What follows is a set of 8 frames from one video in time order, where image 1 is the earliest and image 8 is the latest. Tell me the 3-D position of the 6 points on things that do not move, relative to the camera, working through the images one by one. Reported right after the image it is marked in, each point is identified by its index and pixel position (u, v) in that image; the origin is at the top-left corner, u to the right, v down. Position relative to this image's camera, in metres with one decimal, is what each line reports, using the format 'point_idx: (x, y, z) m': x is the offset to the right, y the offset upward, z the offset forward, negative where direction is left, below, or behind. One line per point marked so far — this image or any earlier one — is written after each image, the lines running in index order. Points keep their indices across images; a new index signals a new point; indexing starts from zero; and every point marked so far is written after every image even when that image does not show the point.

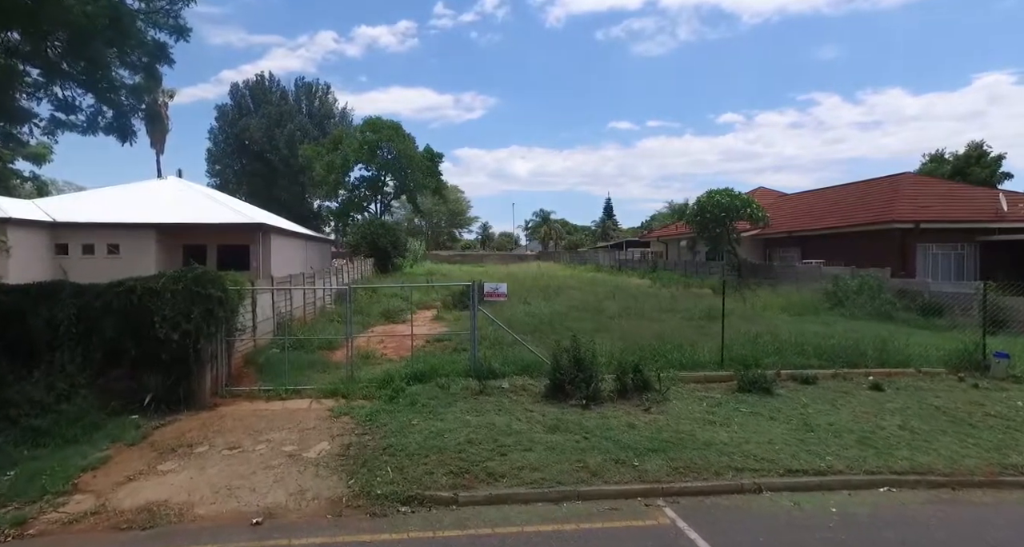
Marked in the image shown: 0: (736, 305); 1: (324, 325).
0: (+6.8, -1.0, +16.6) m
1: (-4.6, -1.3, +13.5) m
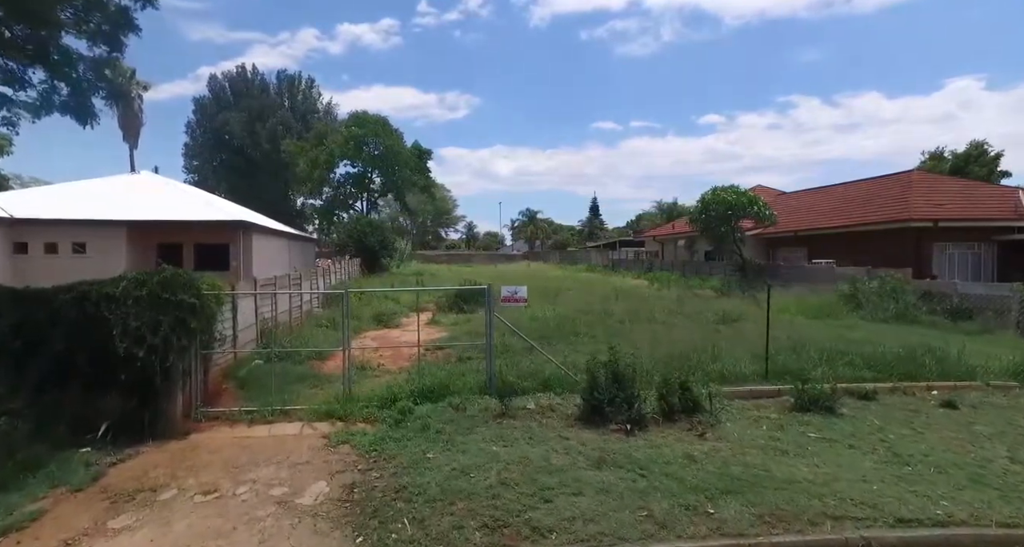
0: (+6.8, -1.0, +15.7) m
1: (-4.5, -1.3, +12.4) m
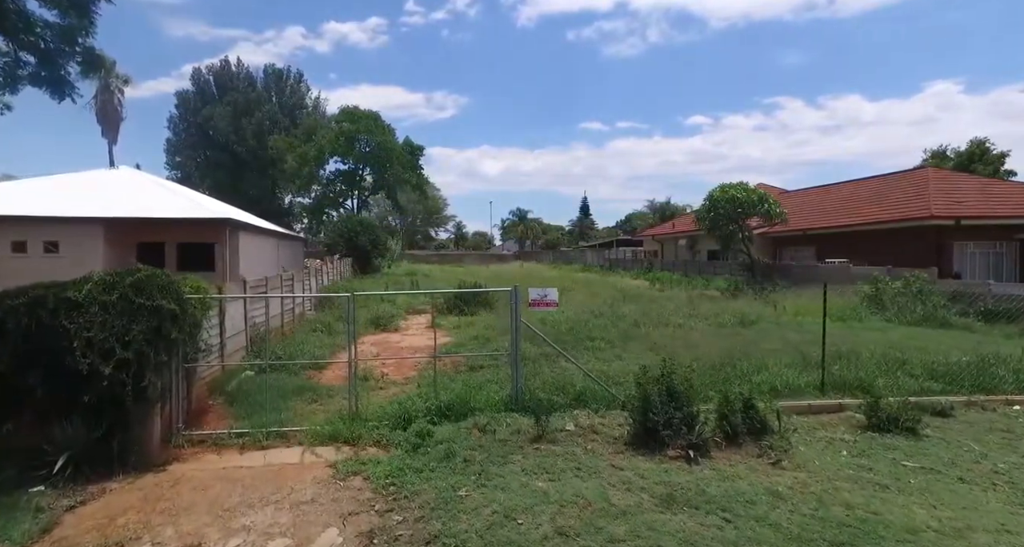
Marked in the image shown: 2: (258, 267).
0: (+6.9, -1.0, +15.0) m
1: (-4.3, -1.3, +11.4) m
2: (-9.3, +0.2, +20.0) m
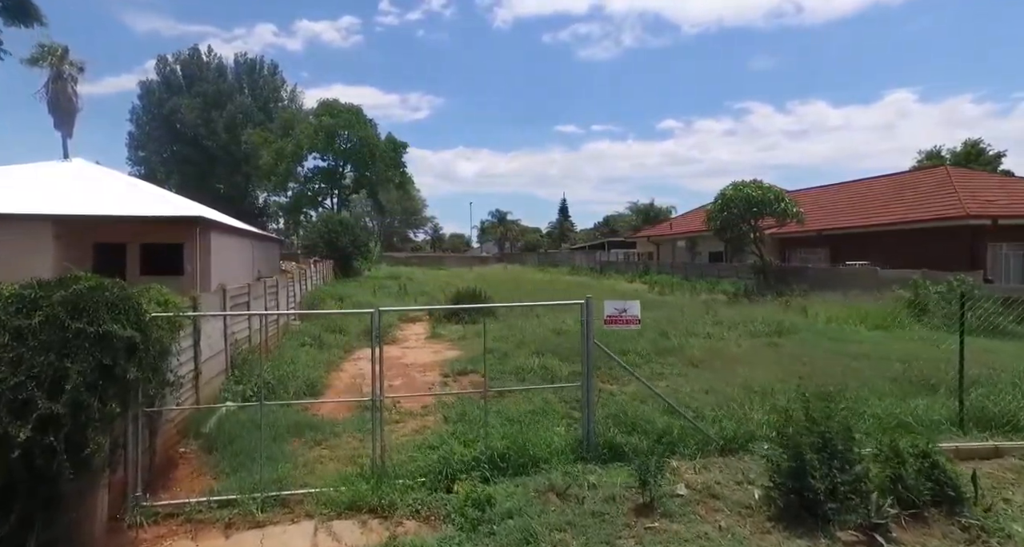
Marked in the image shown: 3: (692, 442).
0: (+7.2, -1.1, +13.8) m
1: (-3.8, -1.4, +9.7) m
2: (-9.3, +0.1, +18.1) m
3: (+1.7, -1.6, +5.1) m
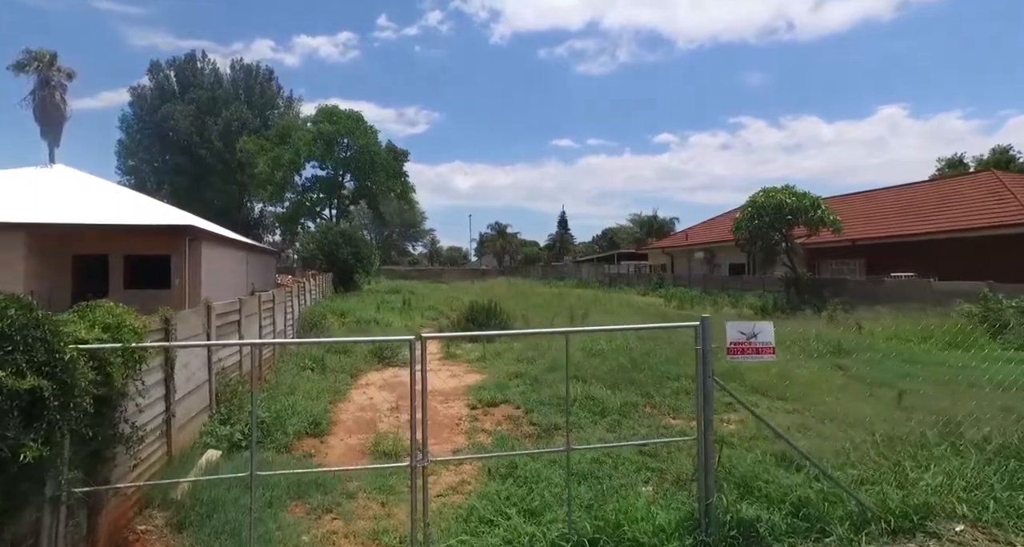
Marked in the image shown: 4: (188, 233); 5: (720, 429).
0: (+7.7, -1.4, +12.5) m
1: (-3.3, -1.6, +8.3) m
2: (-8.8, -0.4, +16.7) m
3: (+2.3, -1.6, +3.7) m
4: (-7.9, +1.0, +13.3) m
5: (+2.5, -1.8, +6.5) m
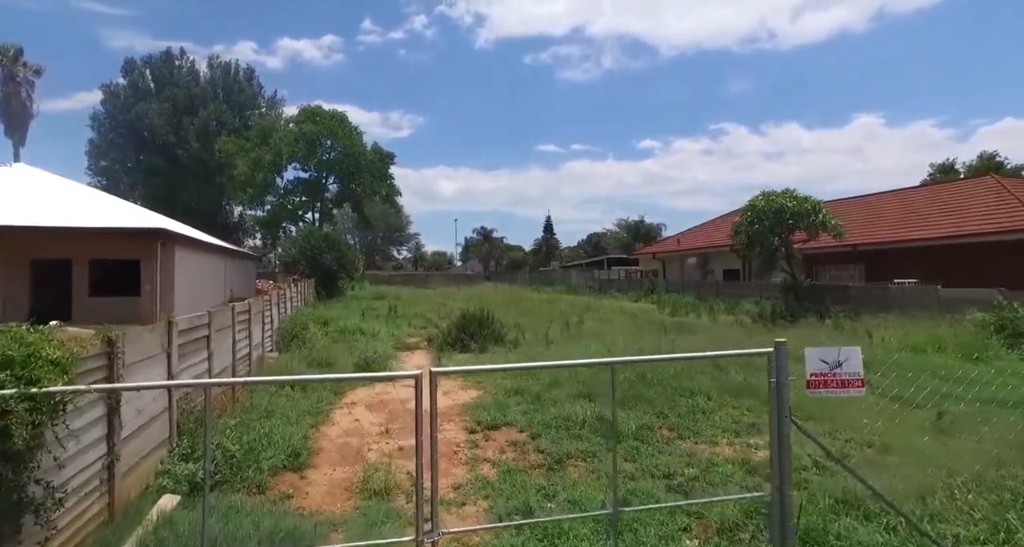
0: (+7.6, -1.5, +11.9) m
1: (-3.2, -1.7, +7.4) m
2: (-9.0, -0.5, +15.7) m
3: (+2.4, -1.7, +3.0) m
4: (-8.0, +0.8, +12.4) m
5: (+2.5, -1.9, +5.8) m
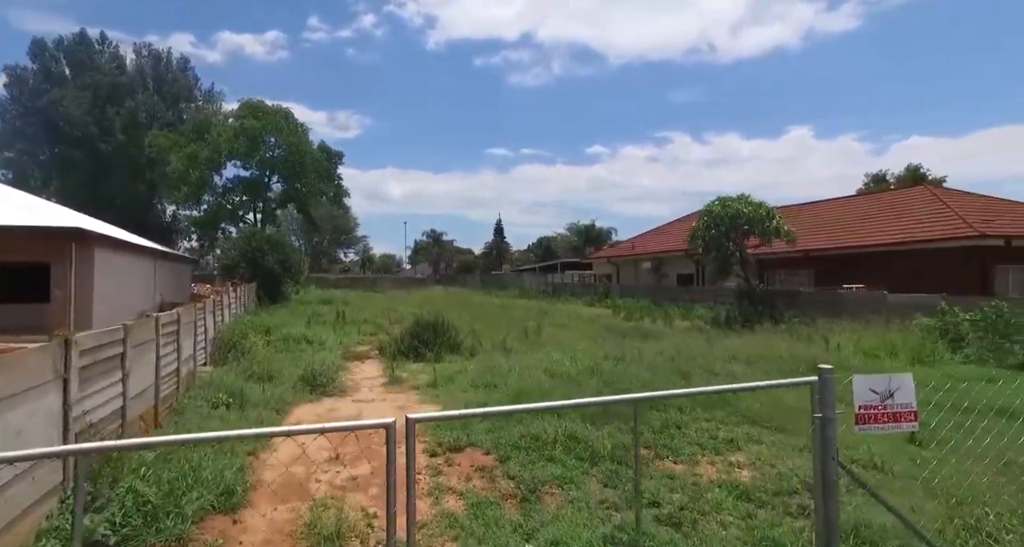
0: (+6.7, -1.7, +12.0) m
1: (-3.7, -1.8, +6.5) m
2: (-10.1, -0.7, +14.2) m
3: (+2.4, -1.8, +2.6) m
4: (-8.9, +0.7, +11.0) m
5: (+2.2, -2.0, +5.4) m
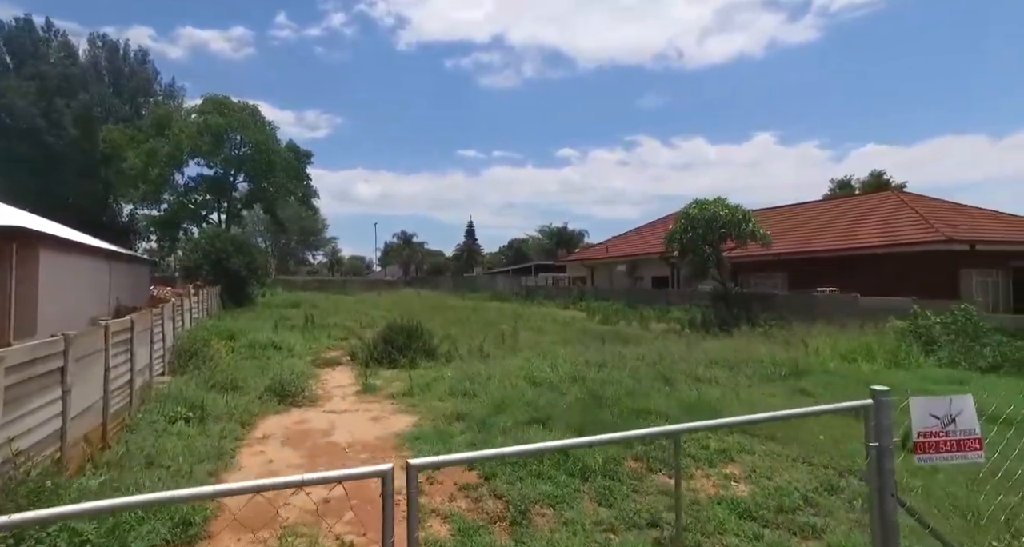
0: (+6.3, -1.8, +12.0) m
1: (-3.8, -1.9, +5.9) m
2: (-10.7, -0.7, +13.3) m
3: (+2.4, -1.8, +2.3) m
4: (-9.3, +0.7, +10.2) m
5: (+2.1, -2.1, +5.1) m
